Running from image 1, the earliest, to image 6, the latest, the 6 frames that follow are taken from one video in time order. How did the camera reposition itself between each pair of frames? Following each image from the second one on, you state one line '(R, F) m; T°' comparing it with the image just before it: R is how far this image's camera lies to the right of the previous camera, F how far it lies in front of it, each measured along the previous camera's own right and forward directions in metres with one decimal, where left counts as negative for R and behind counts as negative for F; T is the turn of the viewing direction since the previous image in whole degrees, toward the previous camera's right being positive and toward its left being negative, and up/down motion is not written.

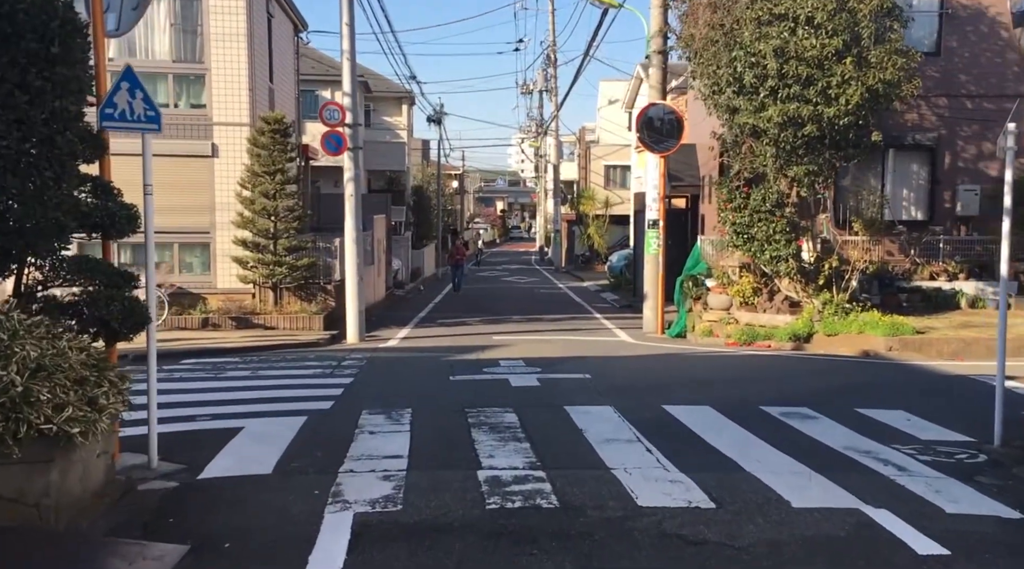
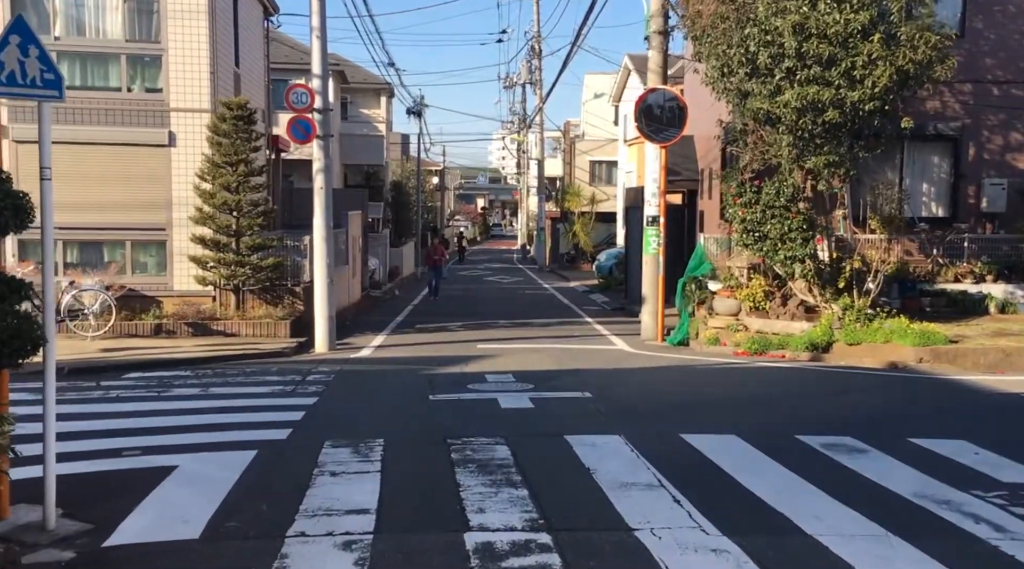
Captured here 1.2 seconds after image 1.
(-0.1, +1.7) m; +1°
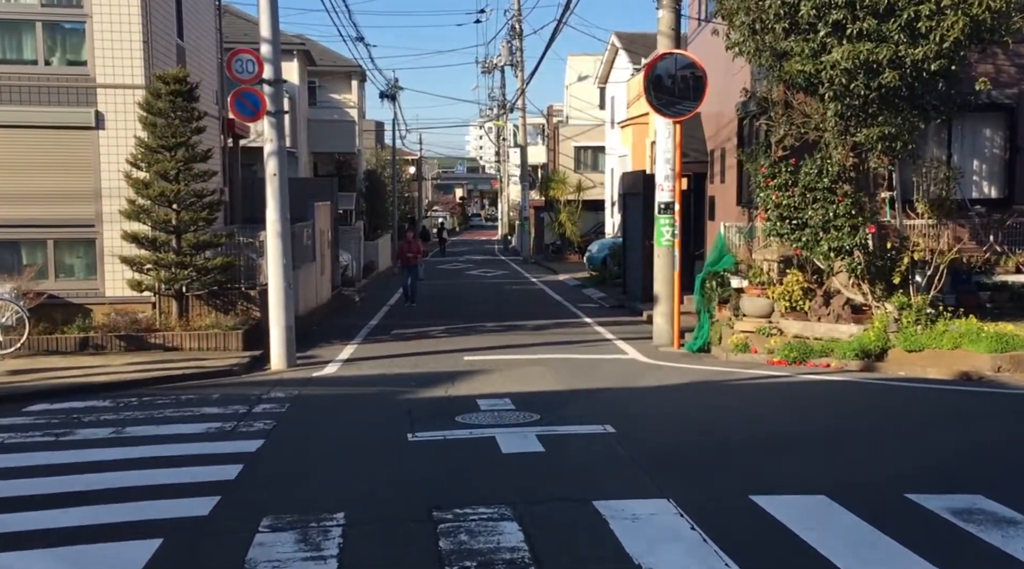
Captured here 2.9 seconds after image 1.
(-0.2, +2.5) m; +1°
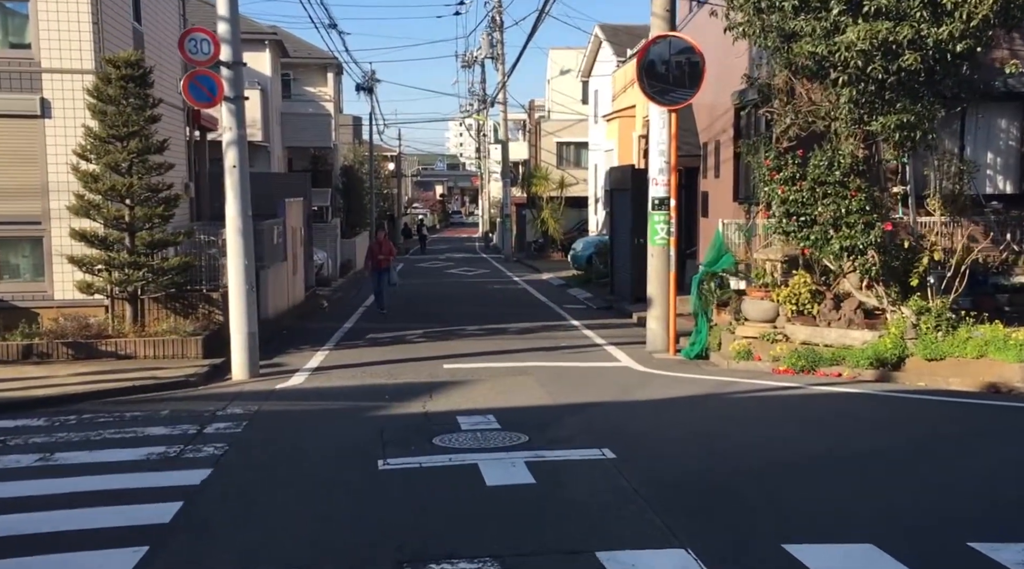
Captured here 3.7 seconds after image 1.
(0.0, +1.1) m; +1°
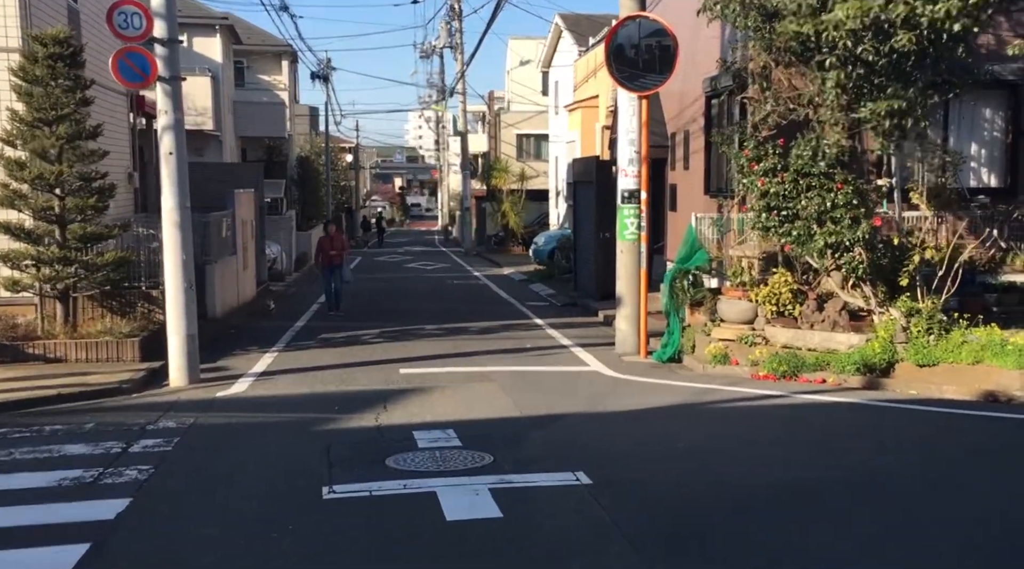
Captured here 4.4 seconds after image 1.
(0.0, +0.9) m; +2°
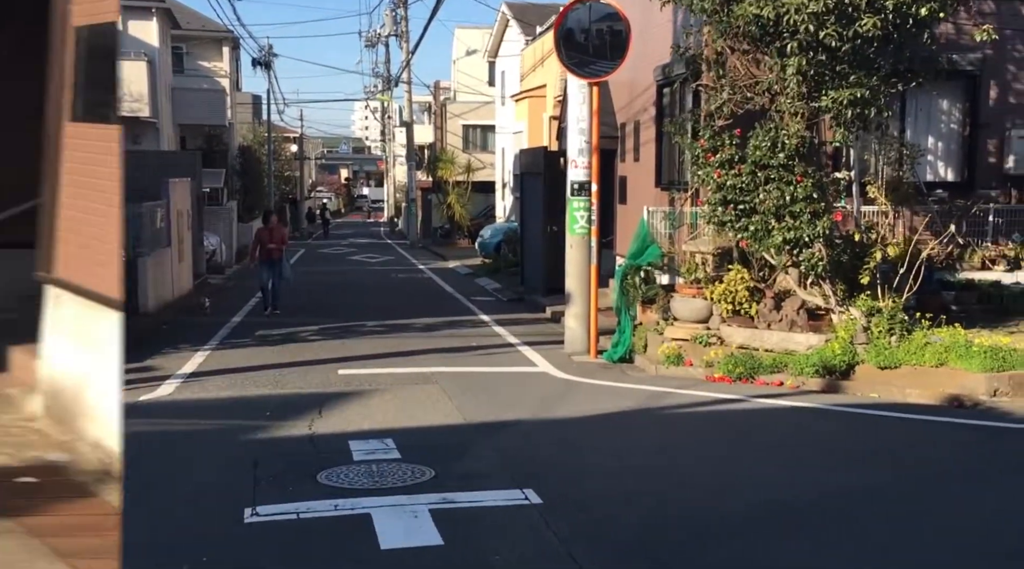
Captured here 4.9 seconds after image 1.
(0.0, +0.6) m; +3°
